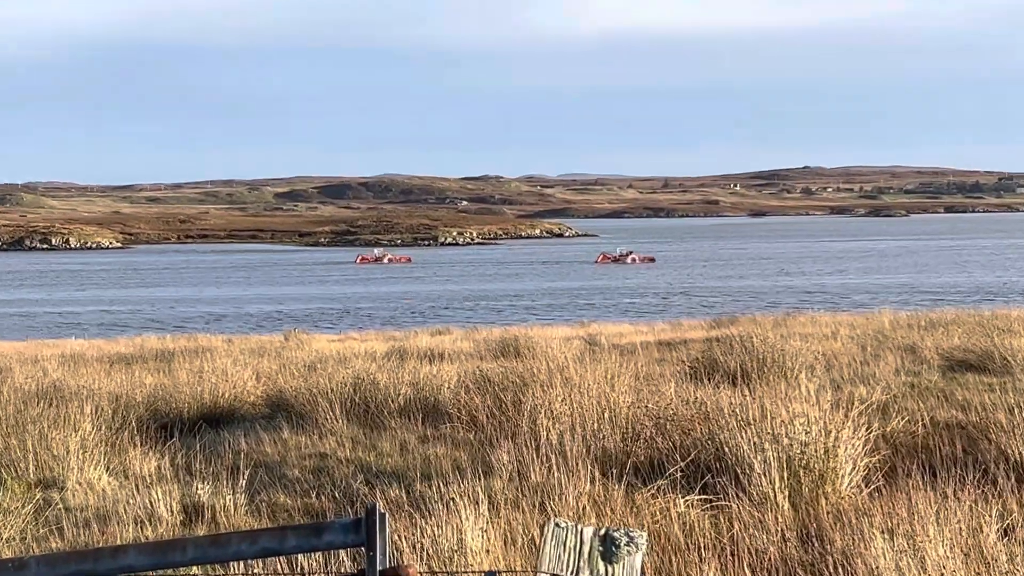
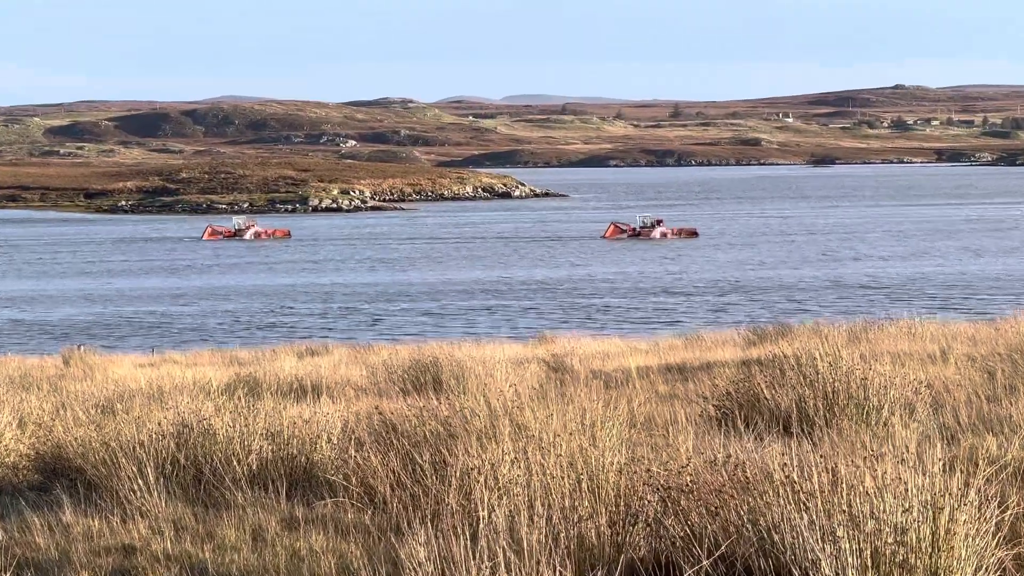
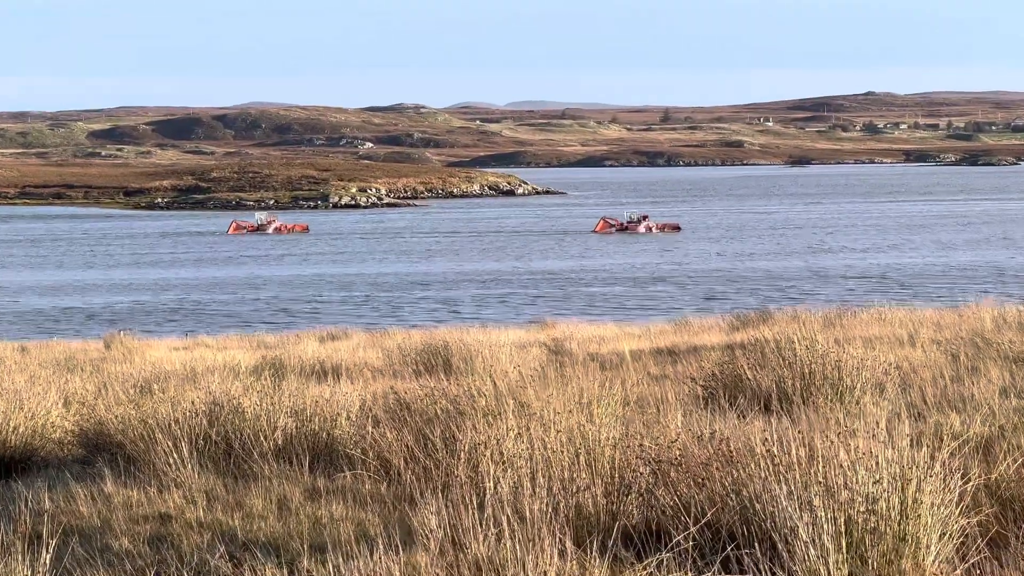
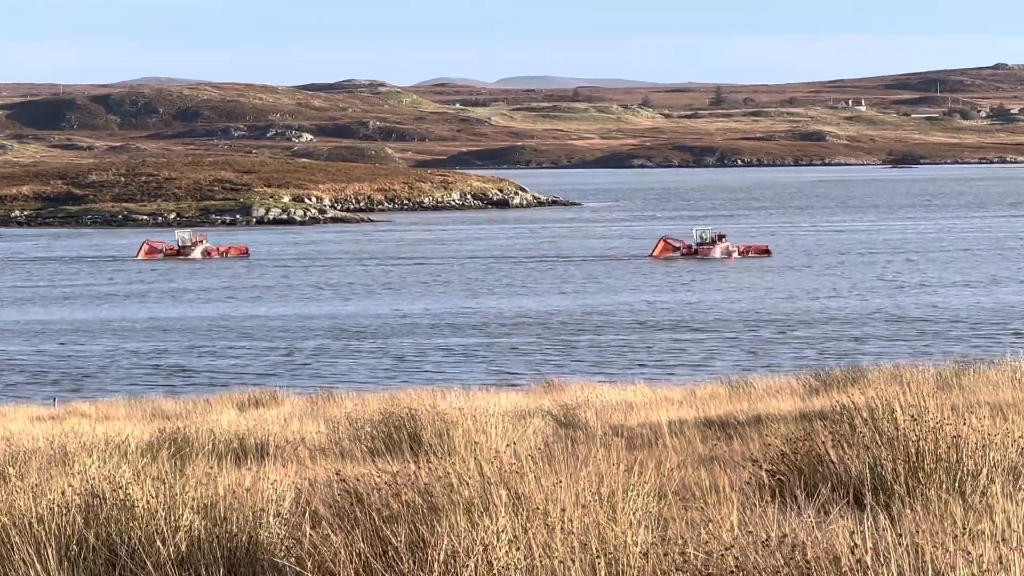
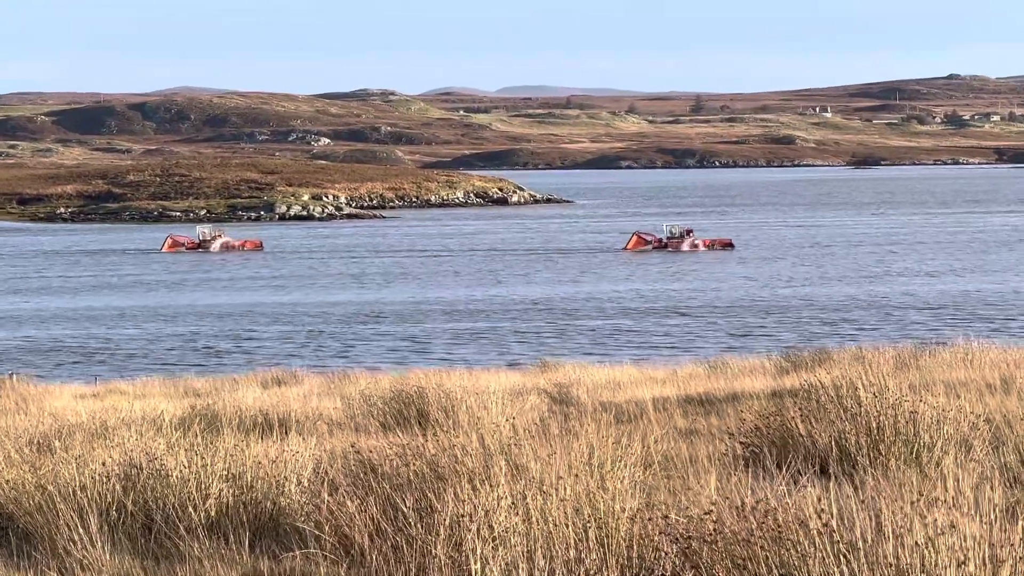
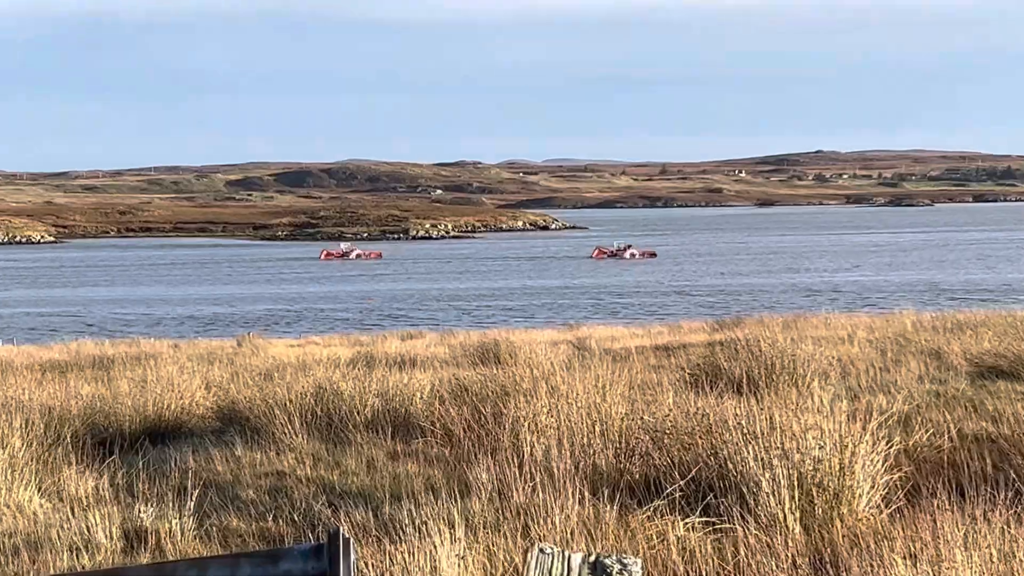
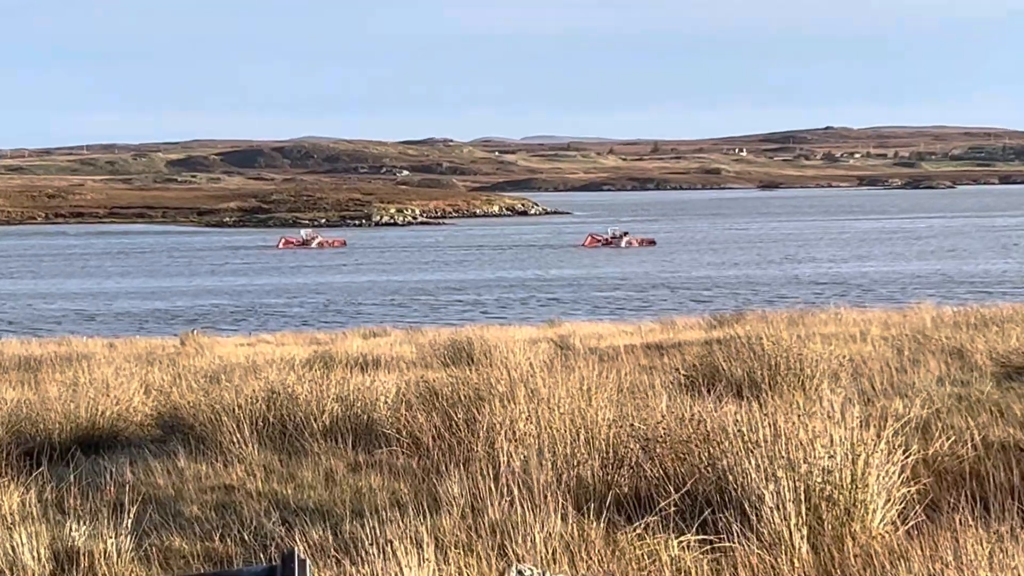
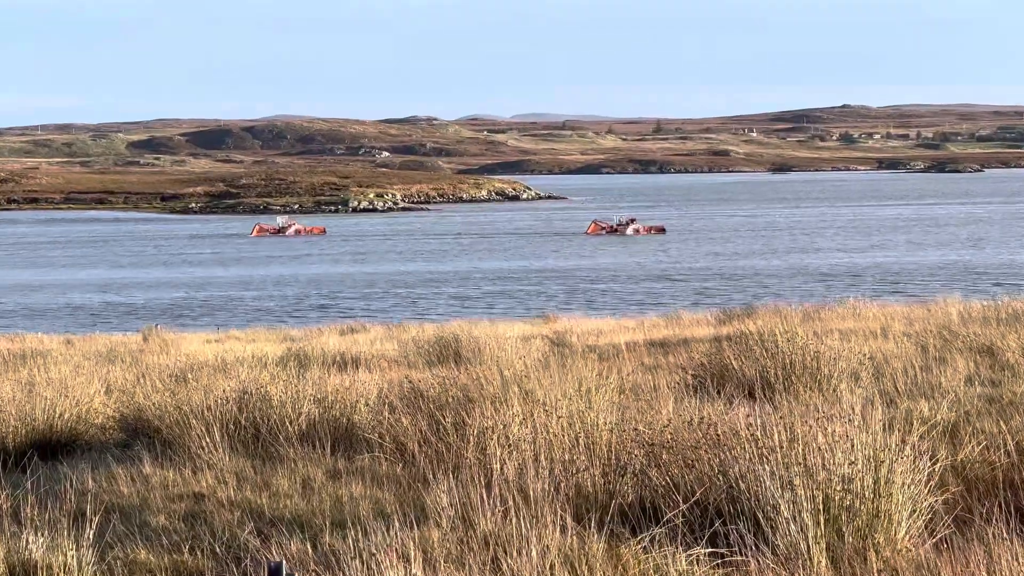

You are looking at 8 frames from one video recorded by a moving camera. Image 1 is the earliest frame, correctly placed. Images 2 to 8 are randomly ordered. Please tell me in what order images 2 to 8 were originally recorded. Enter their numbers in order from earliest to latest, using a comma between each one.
6, 7, 8, 3, 2, 5, 4
